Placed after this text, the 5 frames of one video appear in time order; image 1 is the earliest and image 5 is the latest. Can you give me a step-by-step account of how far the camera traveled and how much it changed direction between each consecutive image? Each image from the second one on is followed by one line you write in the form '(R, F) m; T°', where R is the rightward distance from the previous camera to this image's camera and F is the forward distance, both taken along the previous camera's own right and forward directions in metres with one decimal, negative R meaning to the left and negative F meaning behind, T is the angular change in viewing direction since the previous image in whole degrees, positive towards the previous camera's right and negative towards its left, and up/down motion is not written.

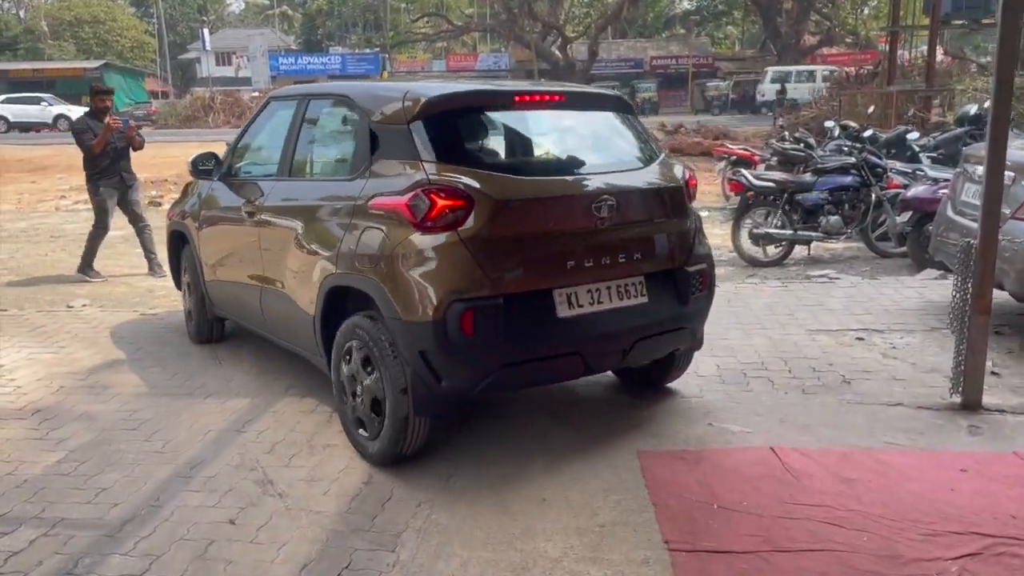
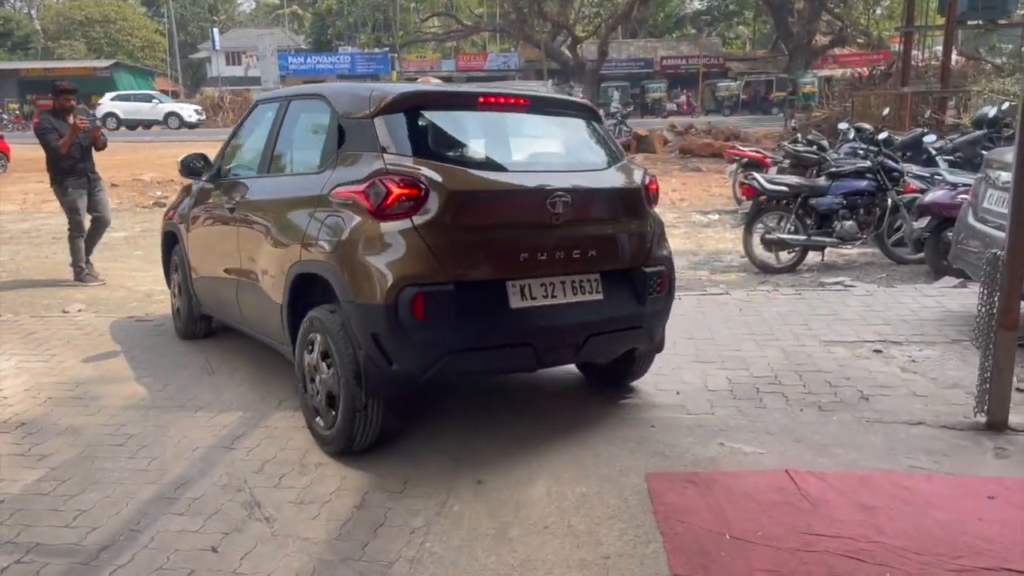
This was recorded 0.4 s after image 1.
(0.0, +0.2) m; -1°
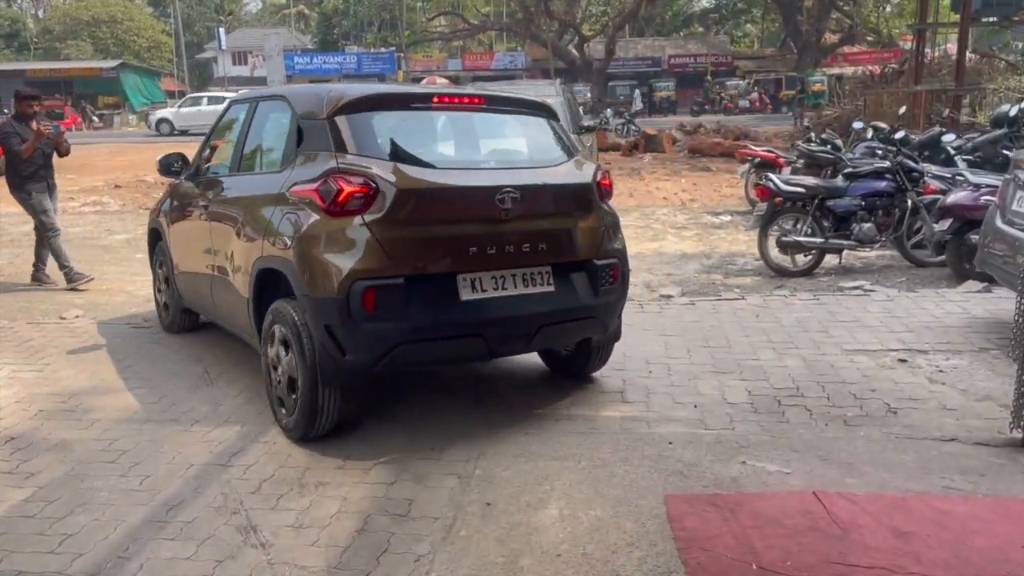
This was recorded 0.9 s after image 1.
(0.0, +0.2) m; 0°
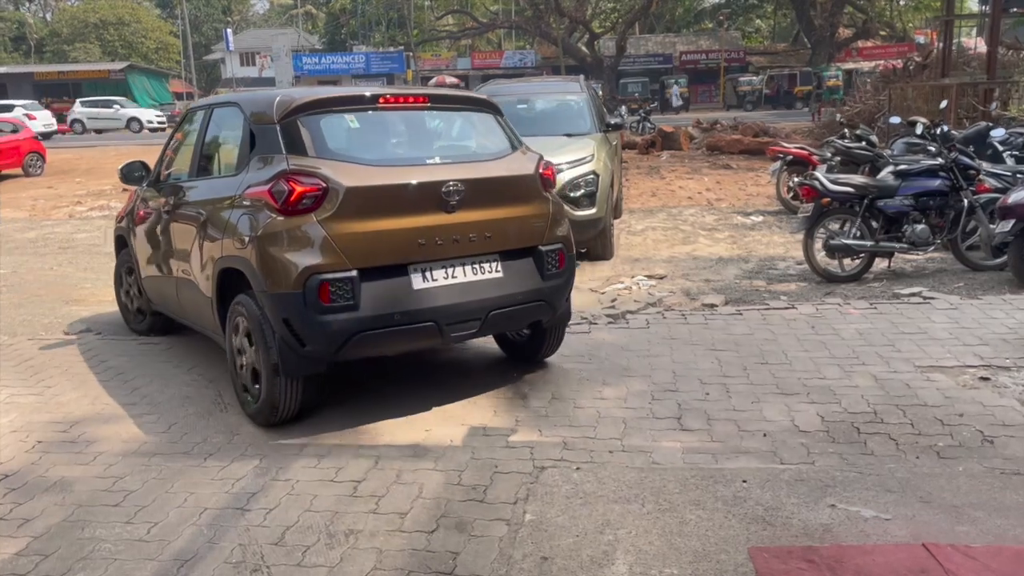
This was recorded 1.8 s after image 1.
(-0.2, +0.5) m; -1°
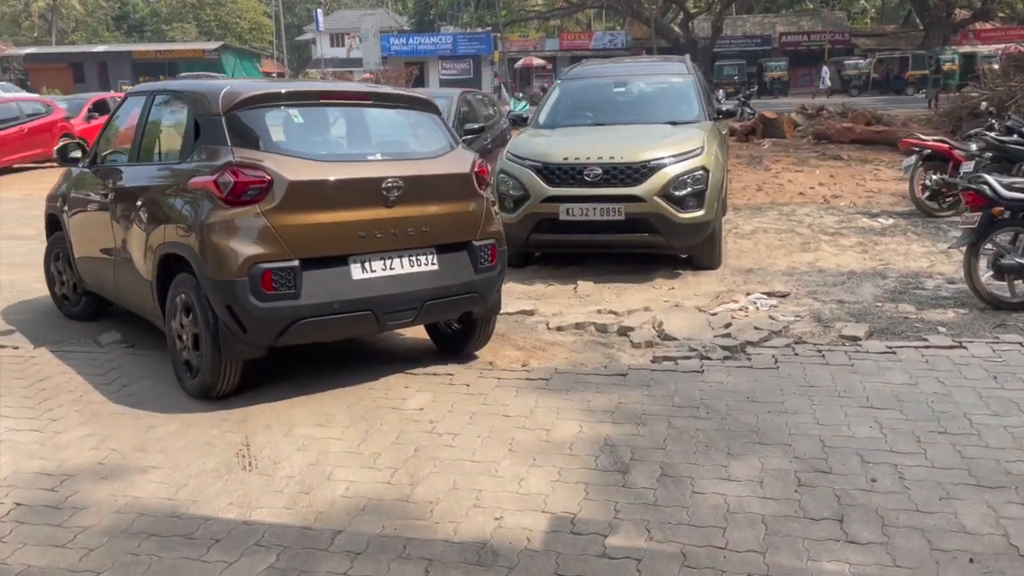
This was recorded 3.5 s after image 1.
(-0.1, +1.1) m; -5°
